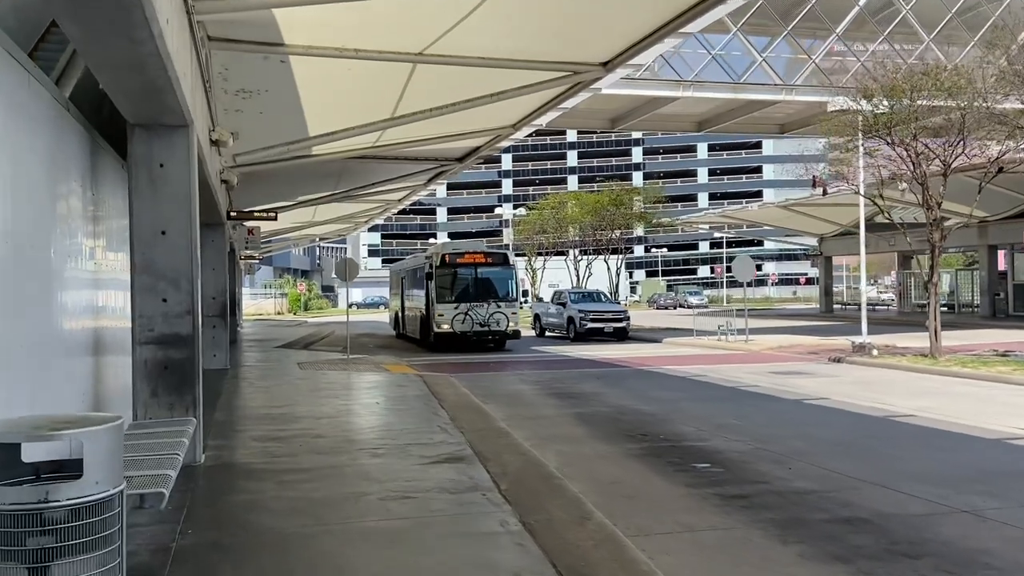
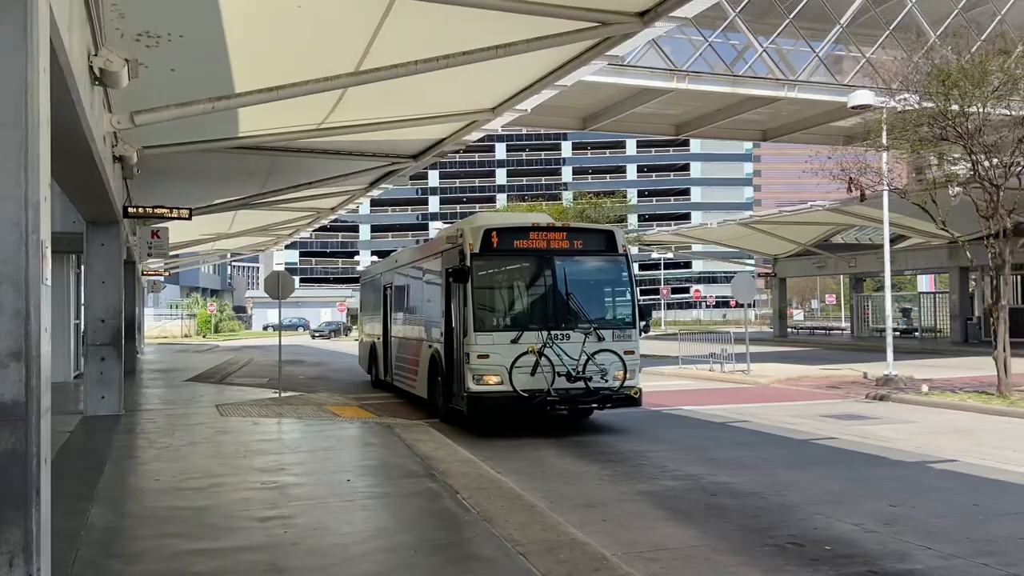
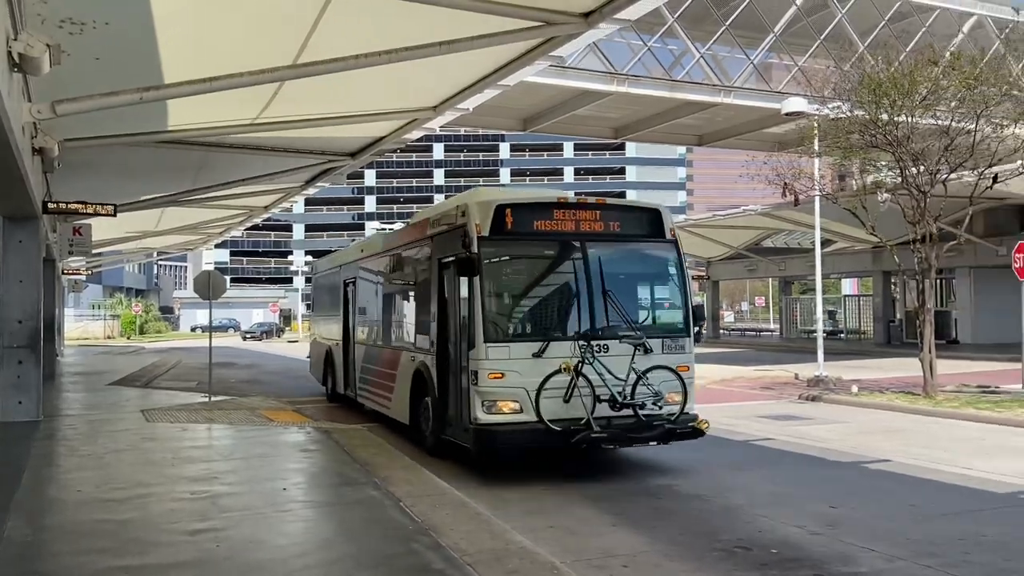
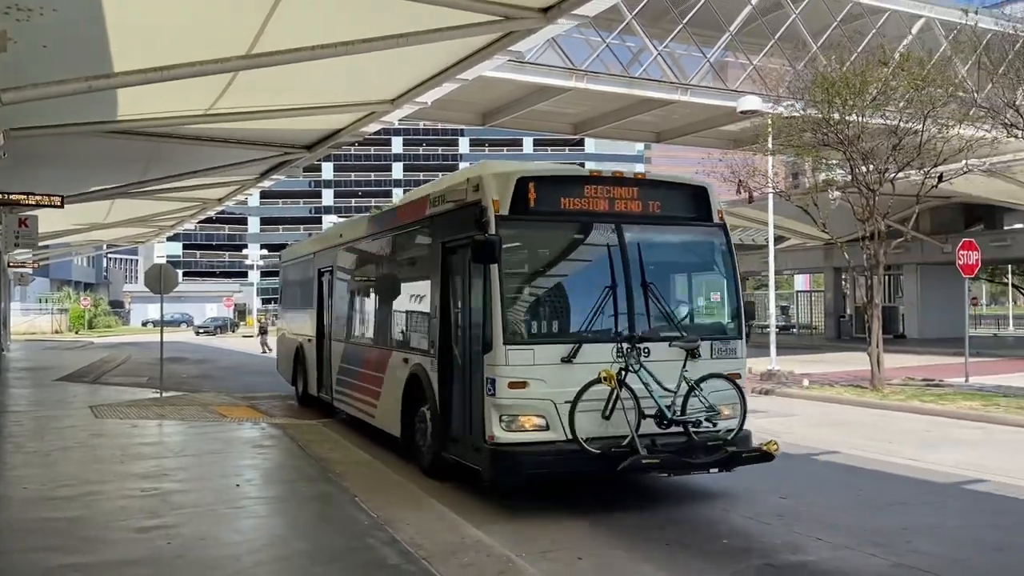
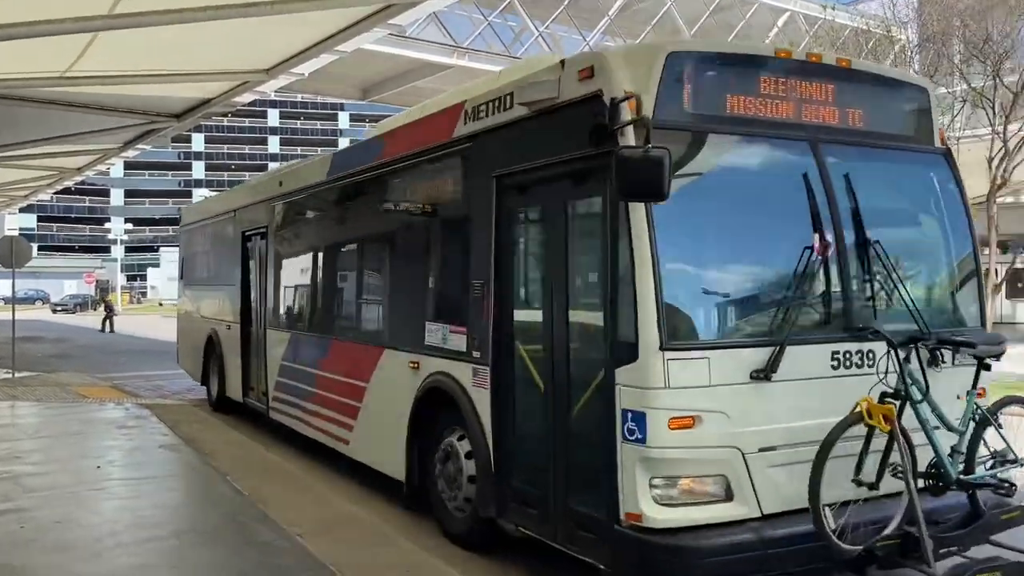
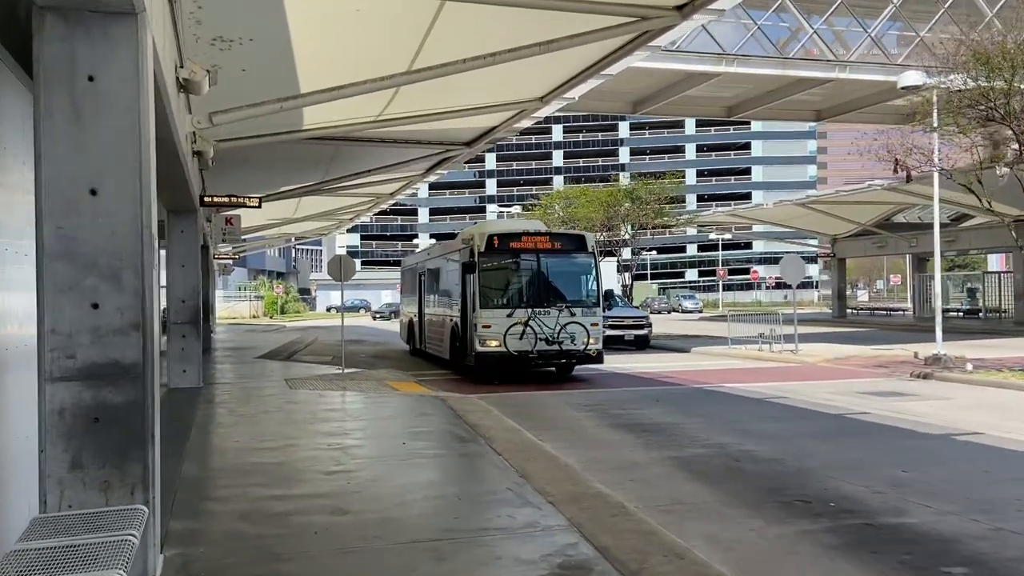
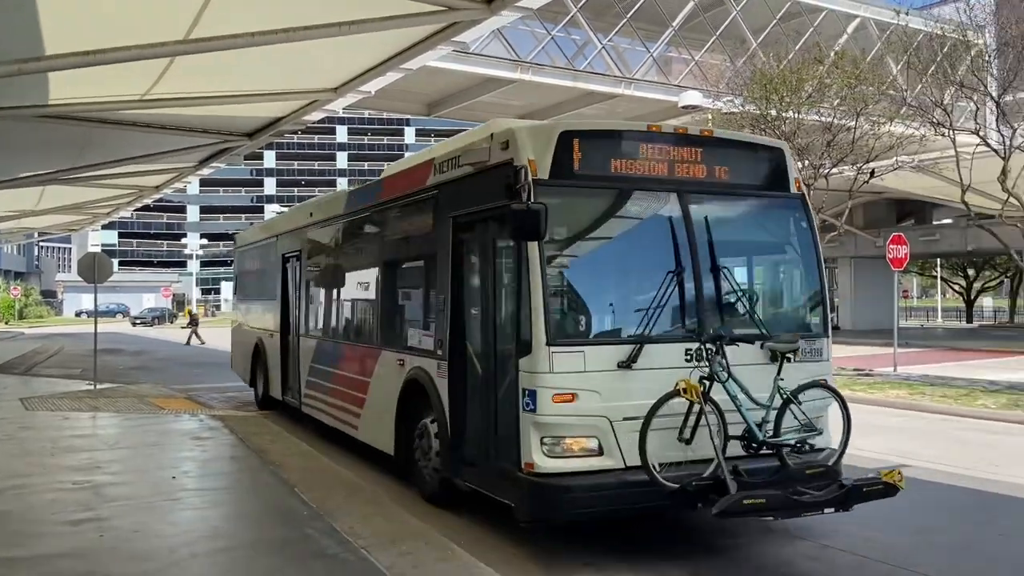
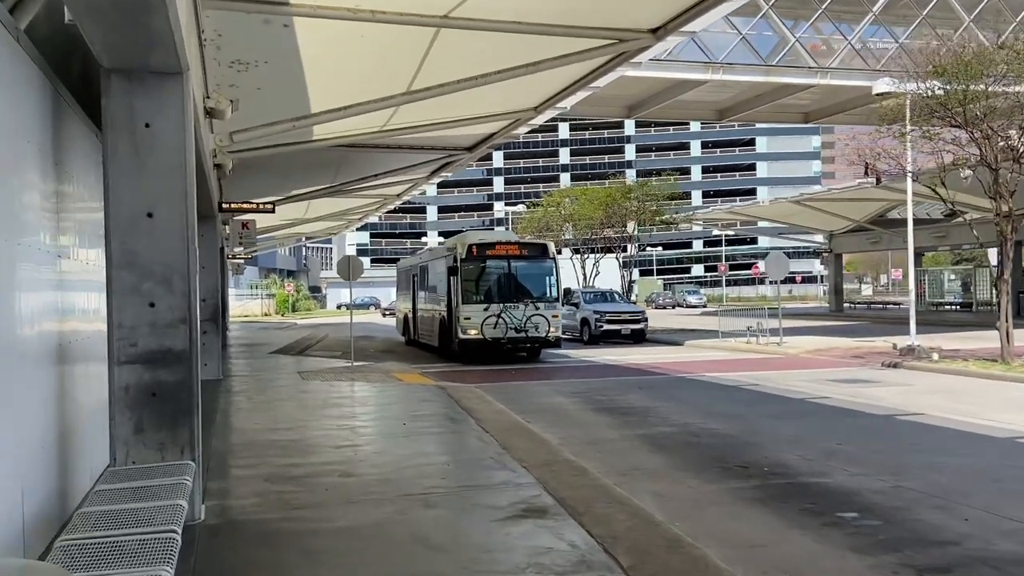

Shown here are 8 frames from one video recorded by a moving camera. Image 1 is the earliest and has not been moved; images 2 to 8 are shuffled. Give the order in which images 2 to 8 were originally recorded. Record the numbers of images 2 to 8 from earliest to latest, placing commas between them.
8, 6, 2, 3, 4, 7, 5
